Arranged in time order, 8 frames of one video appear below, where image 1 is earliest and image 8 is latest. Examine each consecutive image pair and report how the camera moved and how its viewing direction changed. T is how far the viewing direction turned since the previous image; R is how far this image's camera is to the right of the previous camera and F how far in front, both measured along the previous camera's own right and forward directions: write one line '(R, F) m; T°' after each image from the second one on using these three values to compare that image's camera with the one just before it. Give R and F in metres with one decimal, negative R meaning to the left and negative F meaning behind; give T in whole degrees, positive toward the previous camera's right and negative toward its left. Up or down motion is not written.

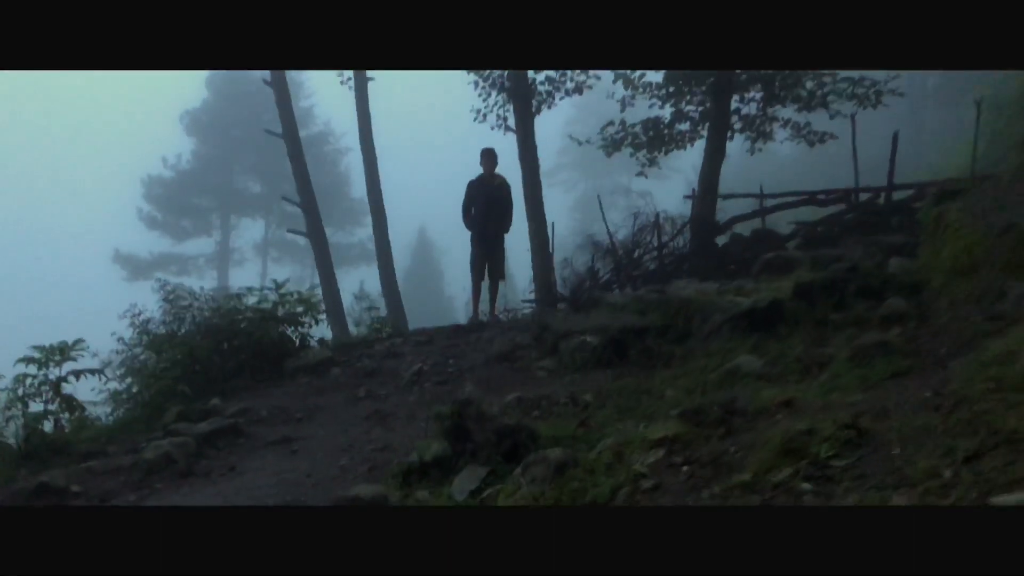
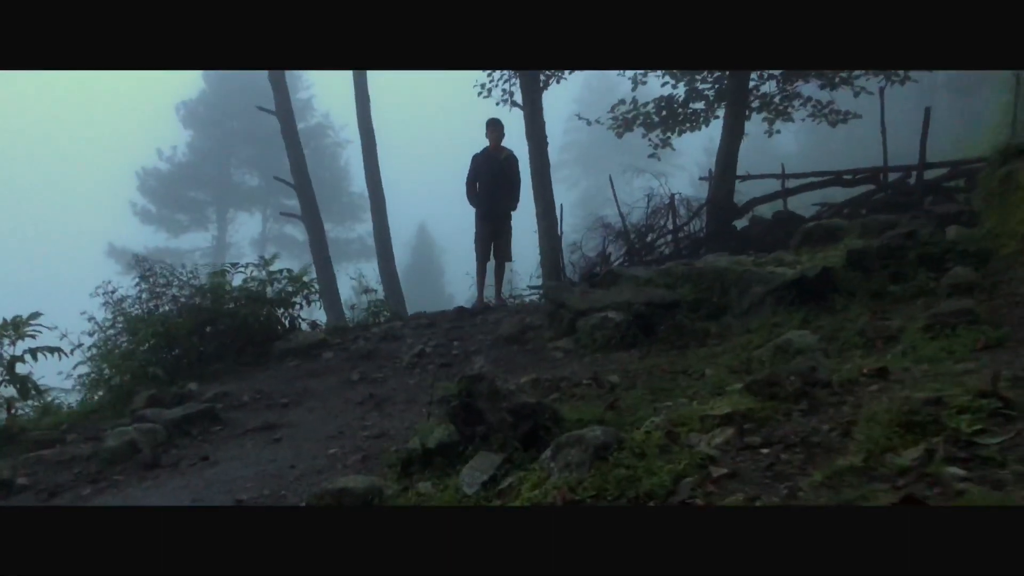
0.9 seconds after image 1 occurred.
(-0.1, +0.7) m; 0°
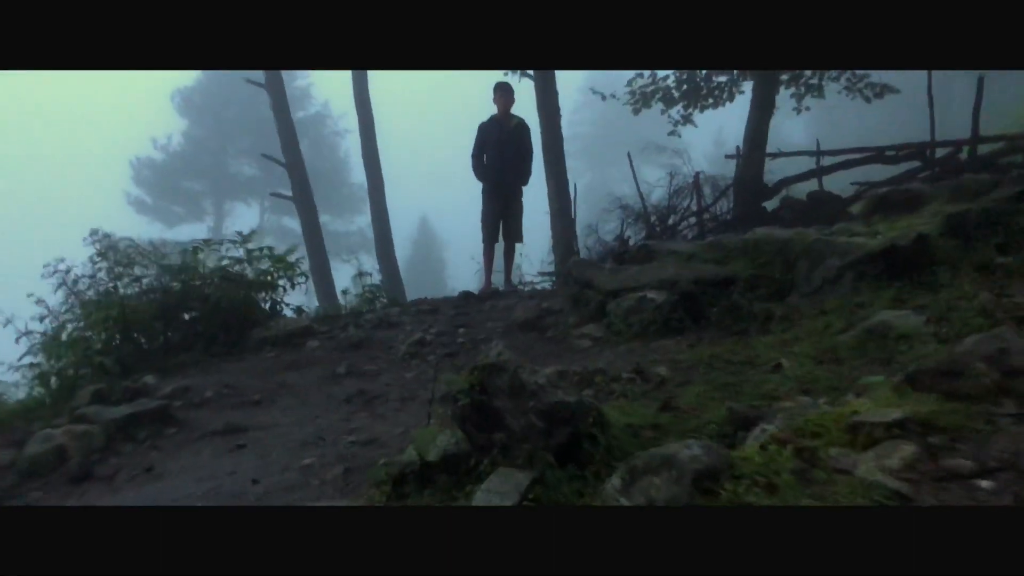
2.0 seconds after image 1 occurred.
(-0.1, +0.9) m; 0°
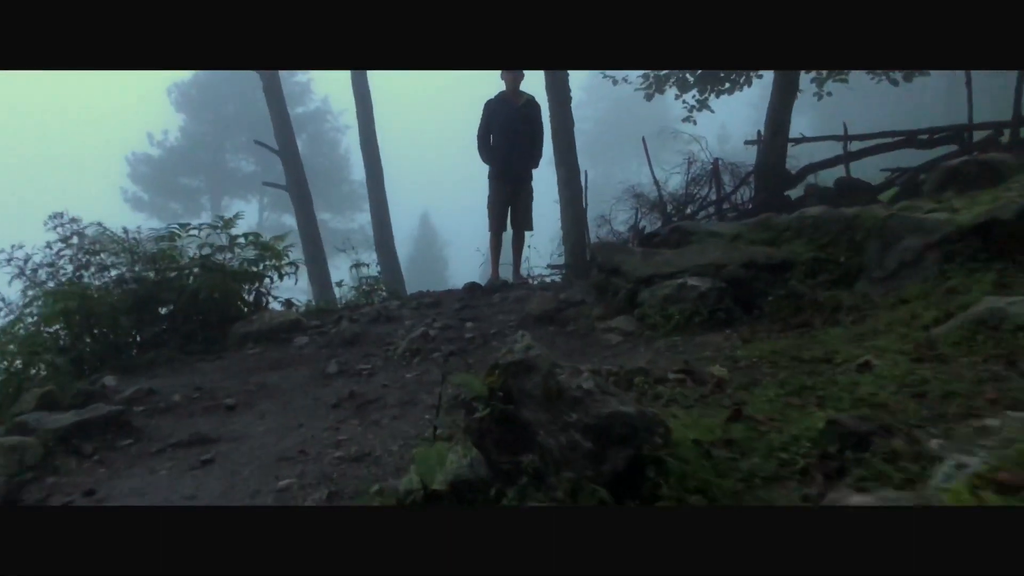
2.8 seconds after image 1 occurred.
(-0.1, +0.7) m; 0°
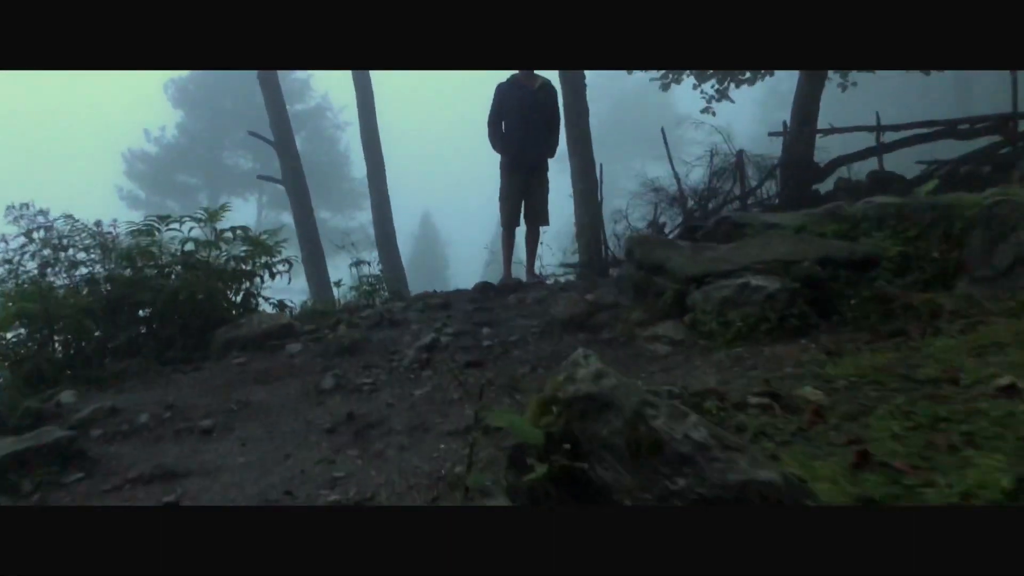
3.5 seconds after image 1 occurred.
(-0.1, +0.6) m; 0°
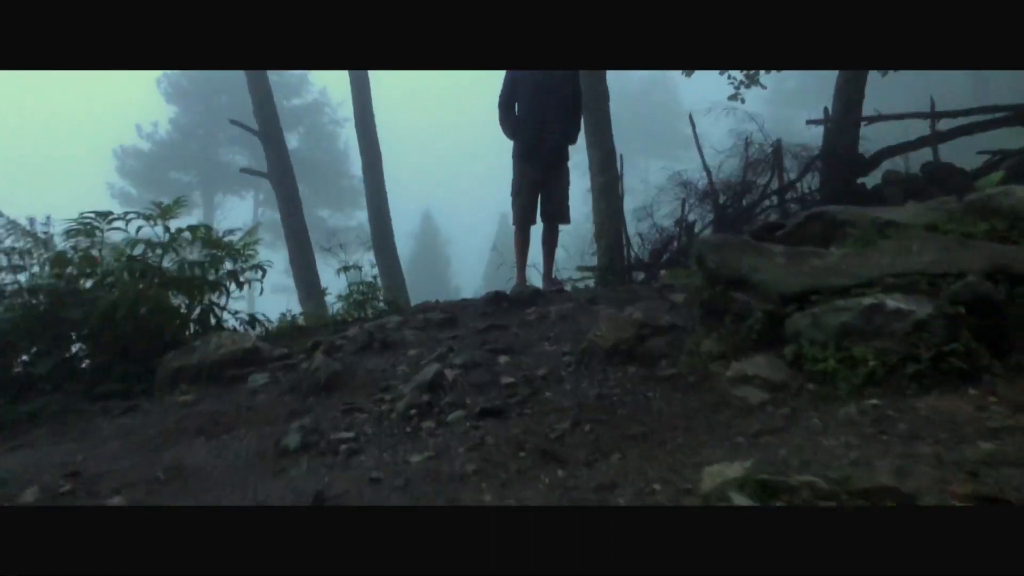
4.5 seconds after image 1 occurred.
(-0.1, +0.9) m; 0°
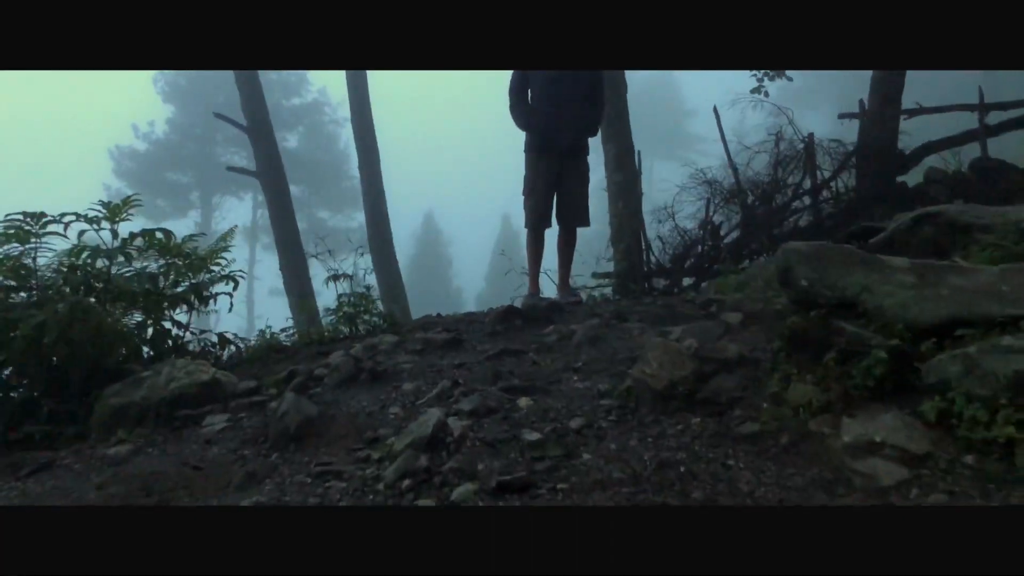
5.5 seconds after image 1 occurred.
(-0.1, +0.7) m; 0°
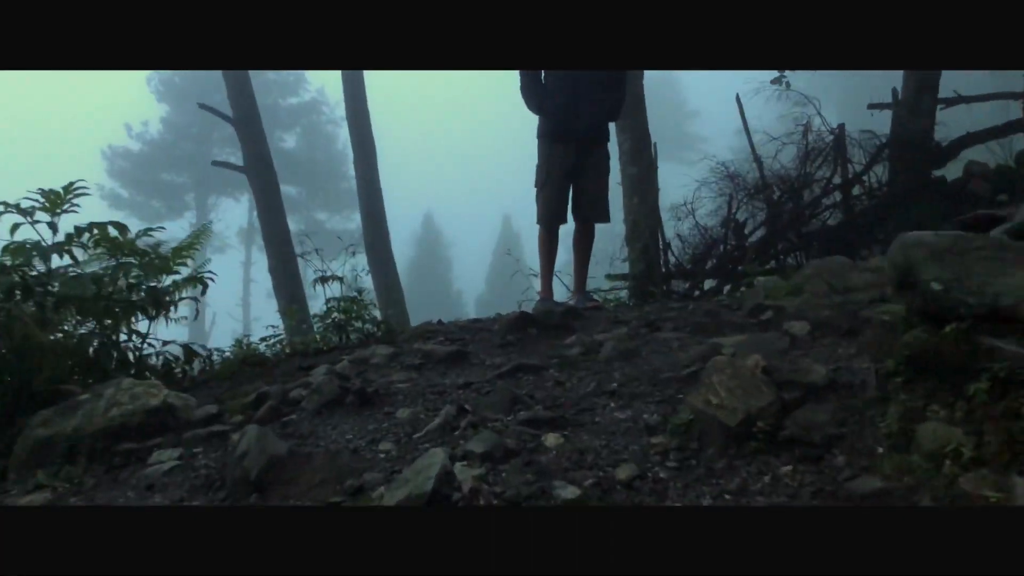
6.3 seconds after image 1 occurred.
(-0.1, +0.6) m; 0°
